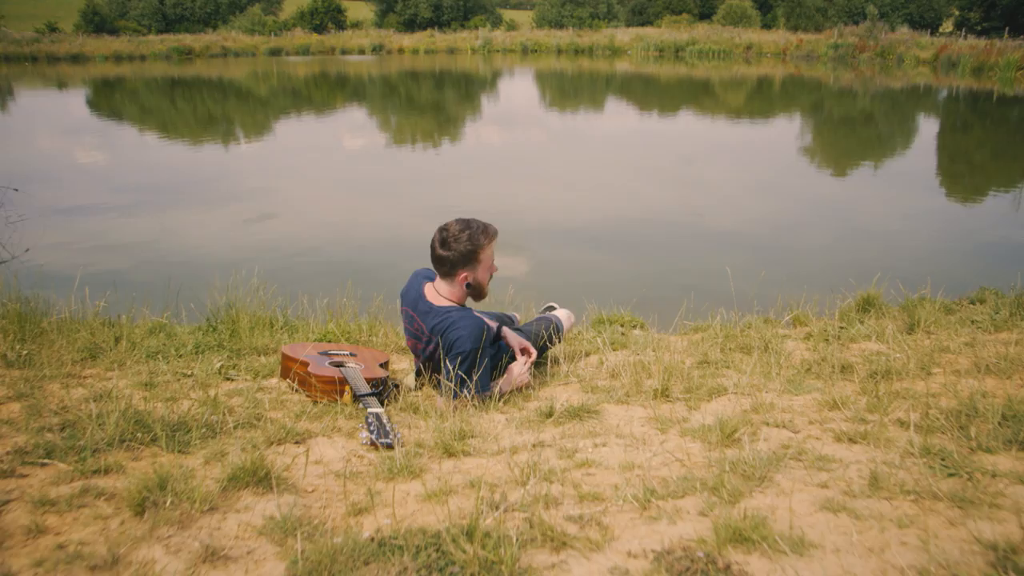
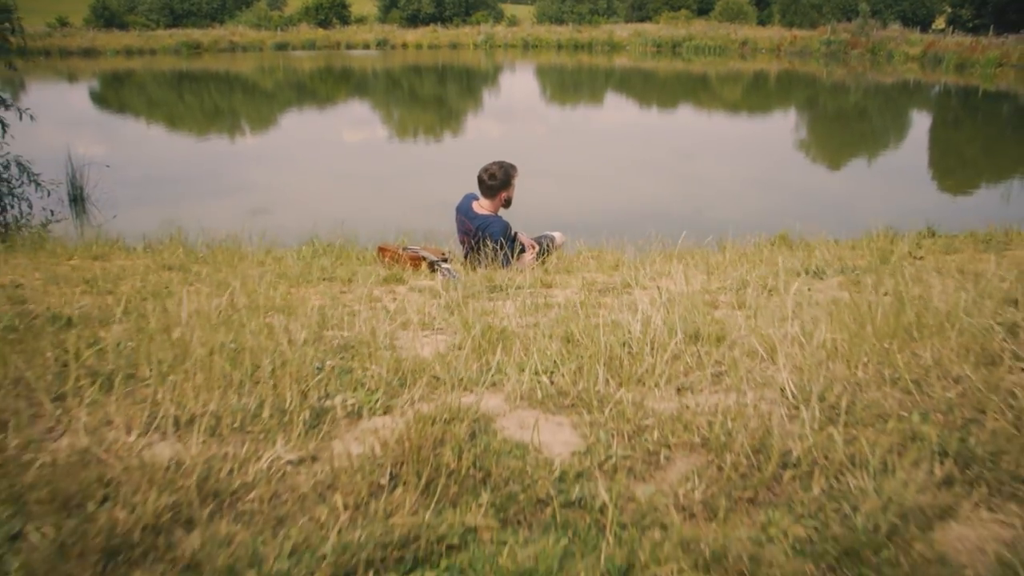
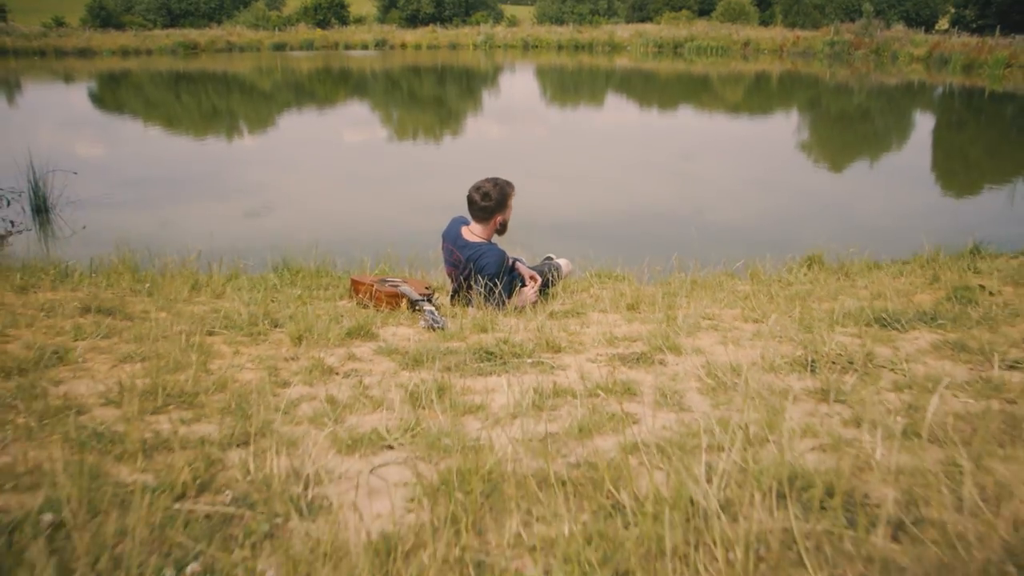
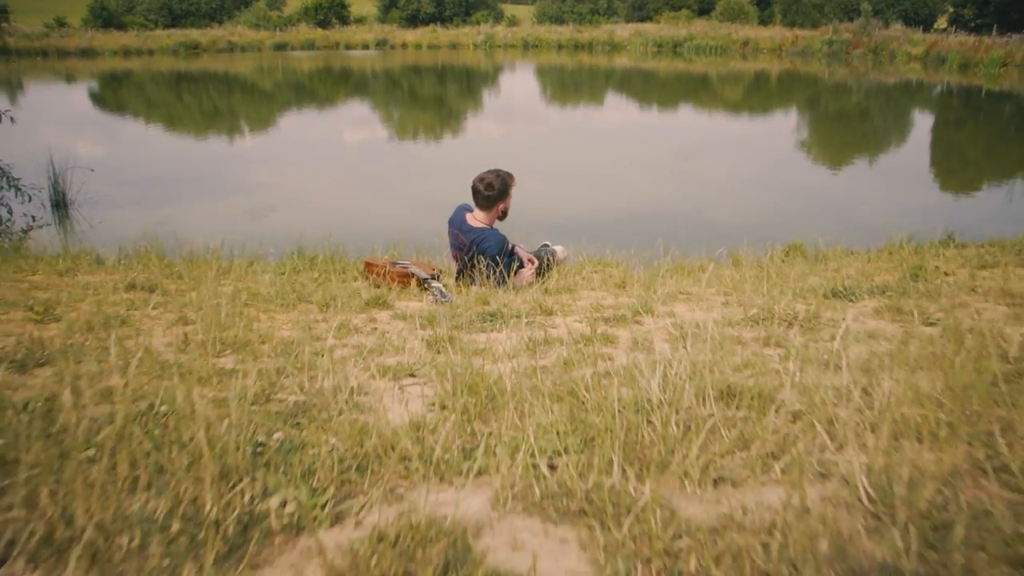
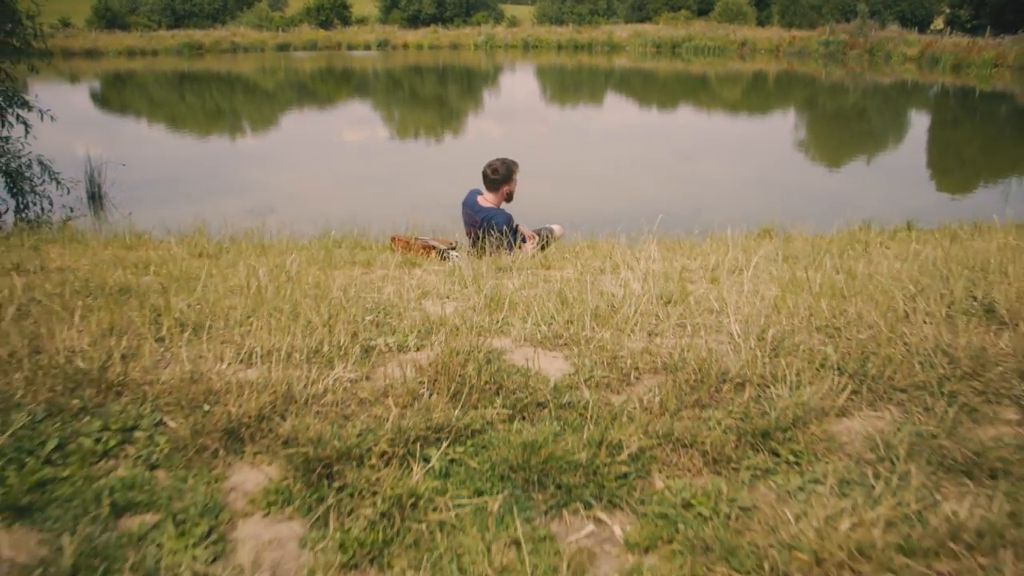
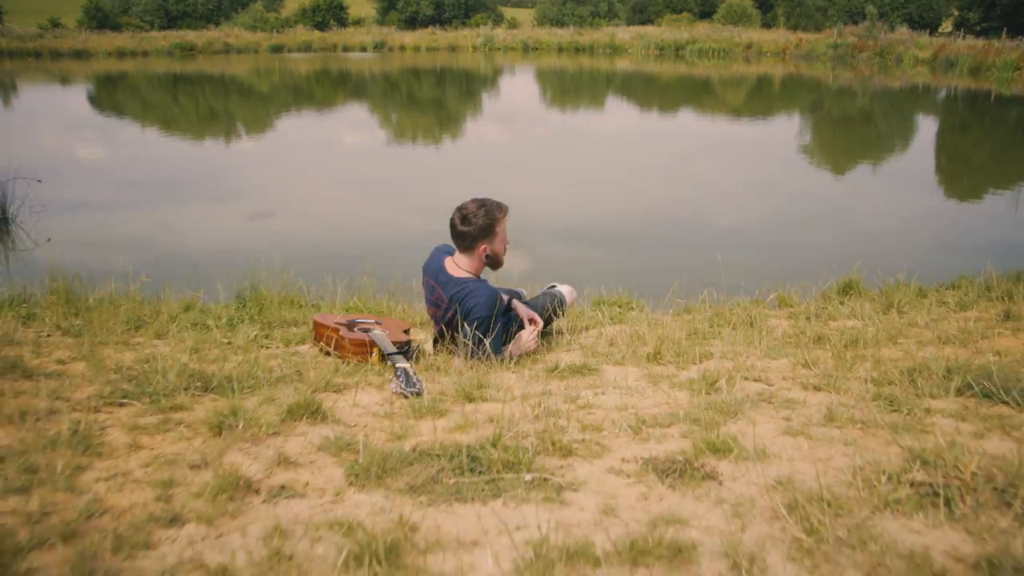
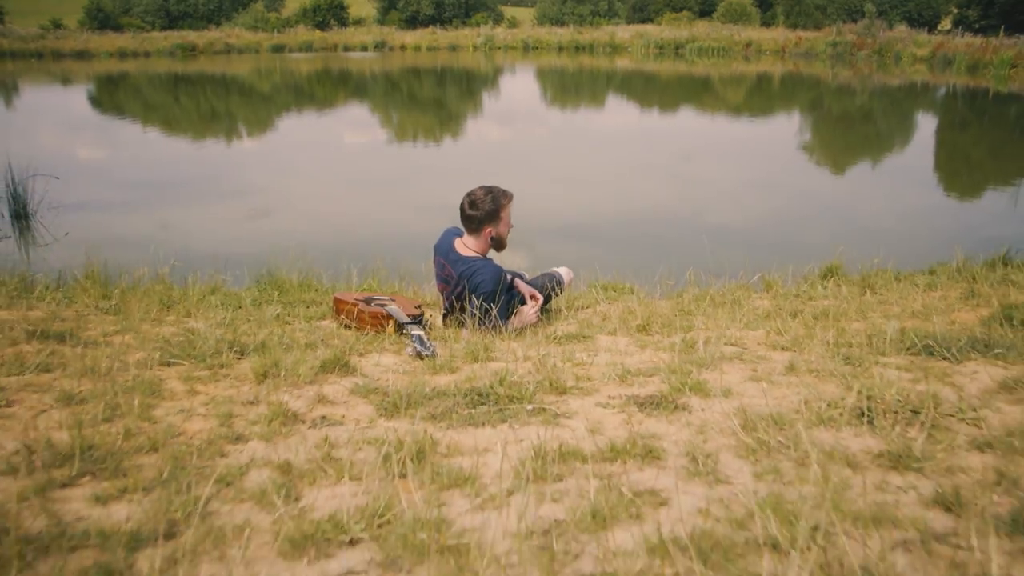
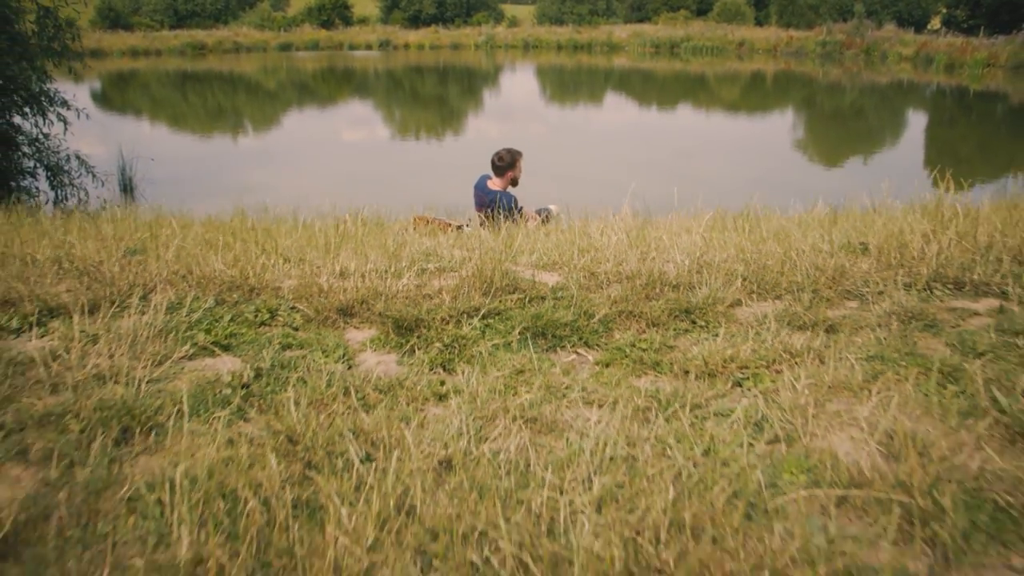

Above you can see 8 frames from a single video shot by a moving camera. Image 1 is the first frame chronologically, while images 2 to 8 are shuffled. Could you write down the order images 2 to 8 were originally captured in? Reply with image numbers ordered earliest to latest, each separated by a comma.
6, 7, 3, 4, 2, 5, 8
